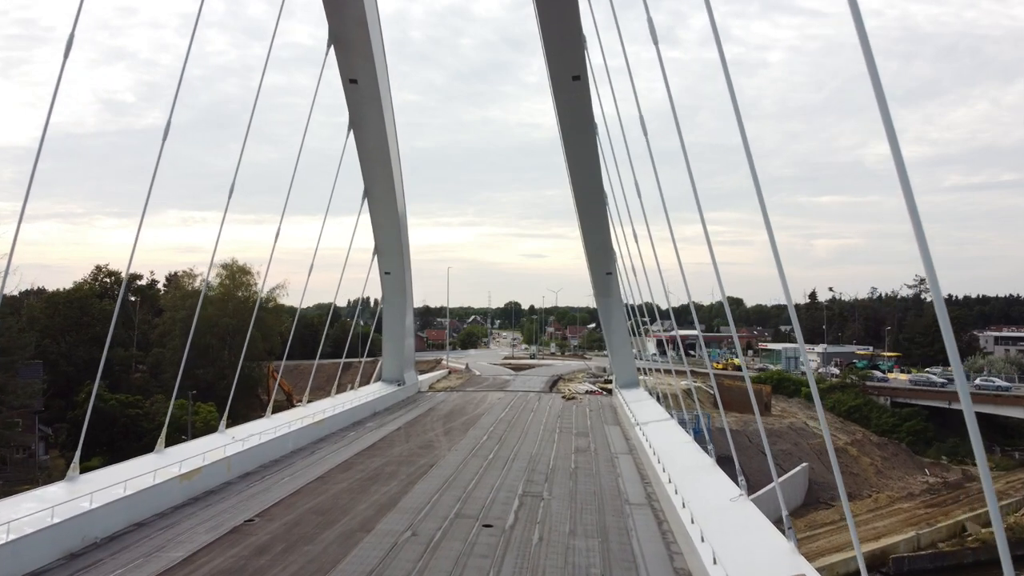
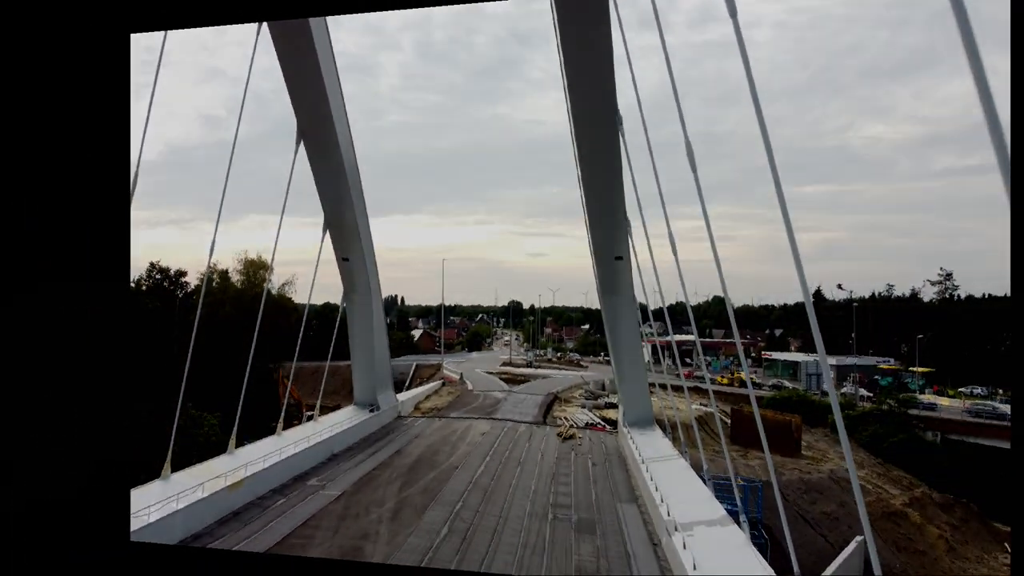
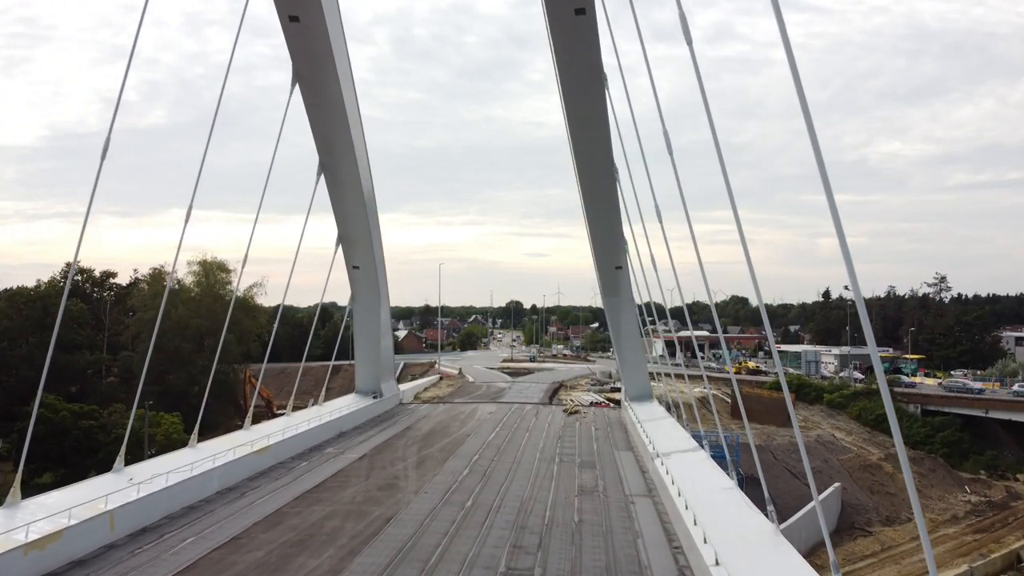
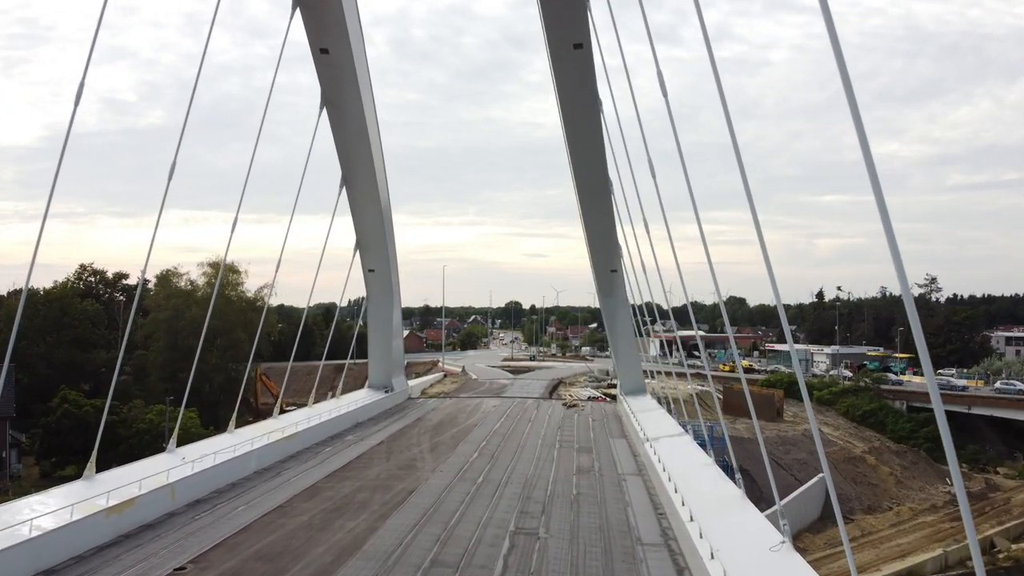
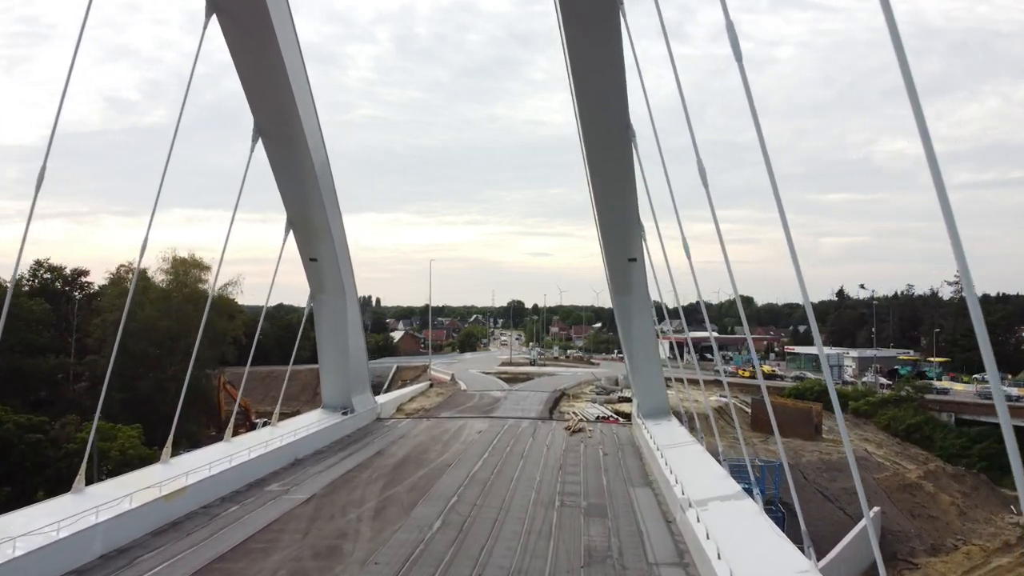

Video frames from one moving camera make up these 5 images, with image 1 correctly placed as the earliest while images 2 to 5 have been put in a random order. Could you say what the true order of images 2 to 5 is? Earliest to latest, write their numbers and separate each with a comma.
4, 3, 5, 2
